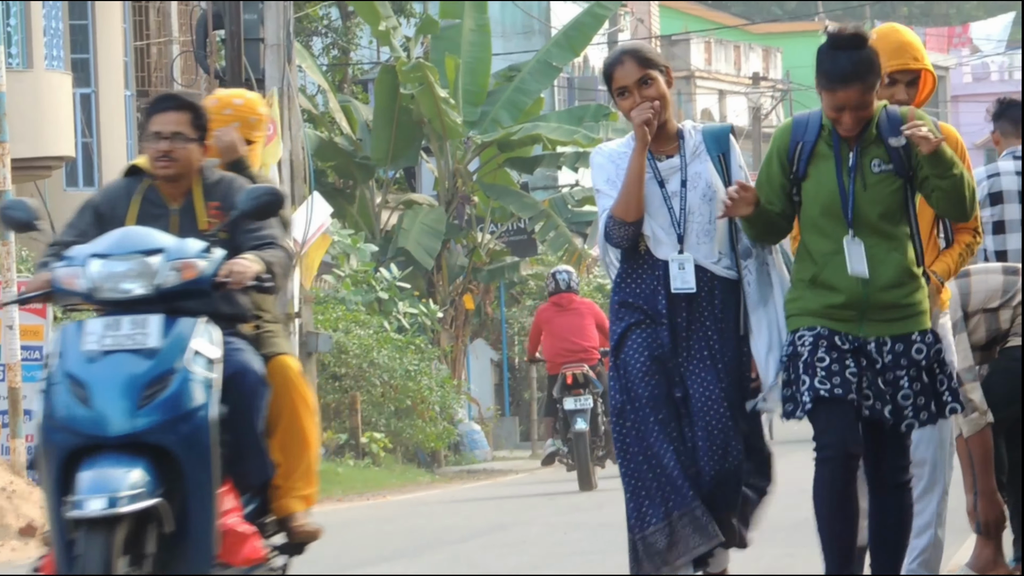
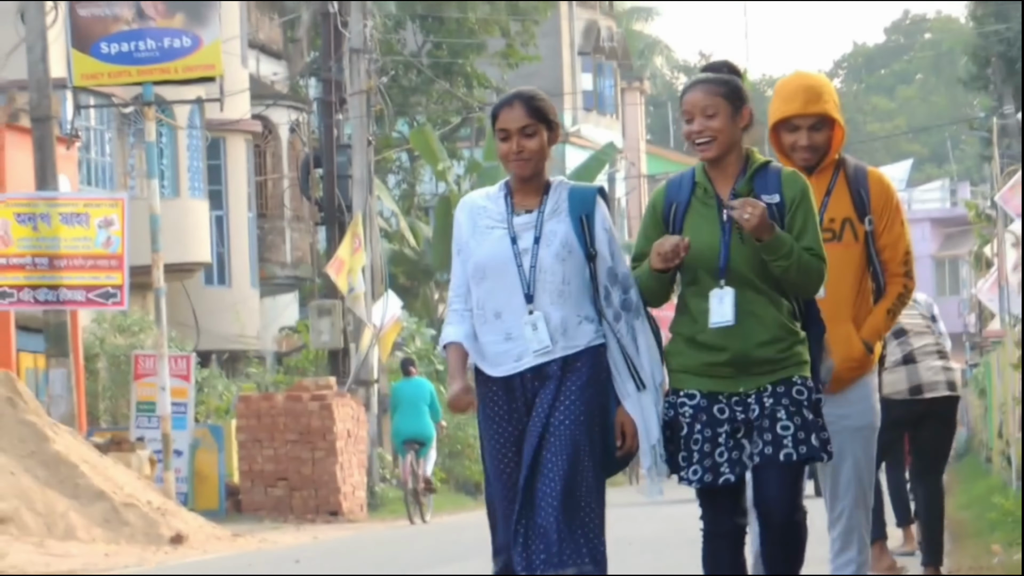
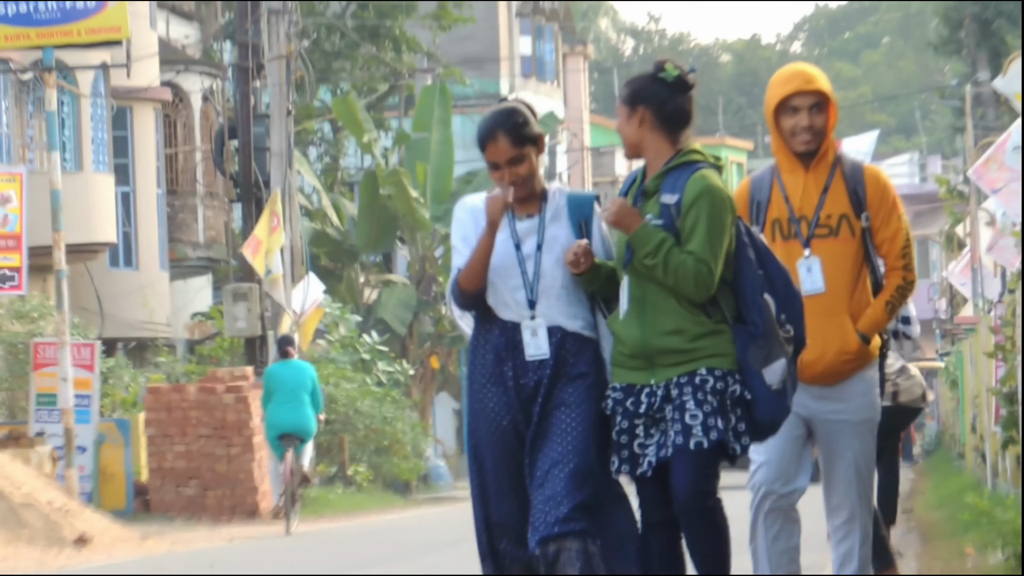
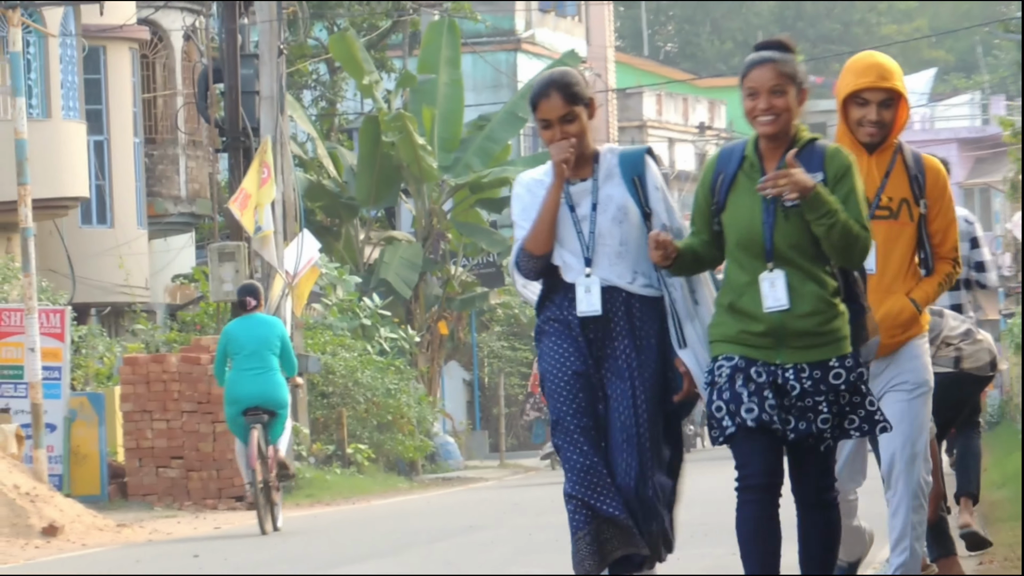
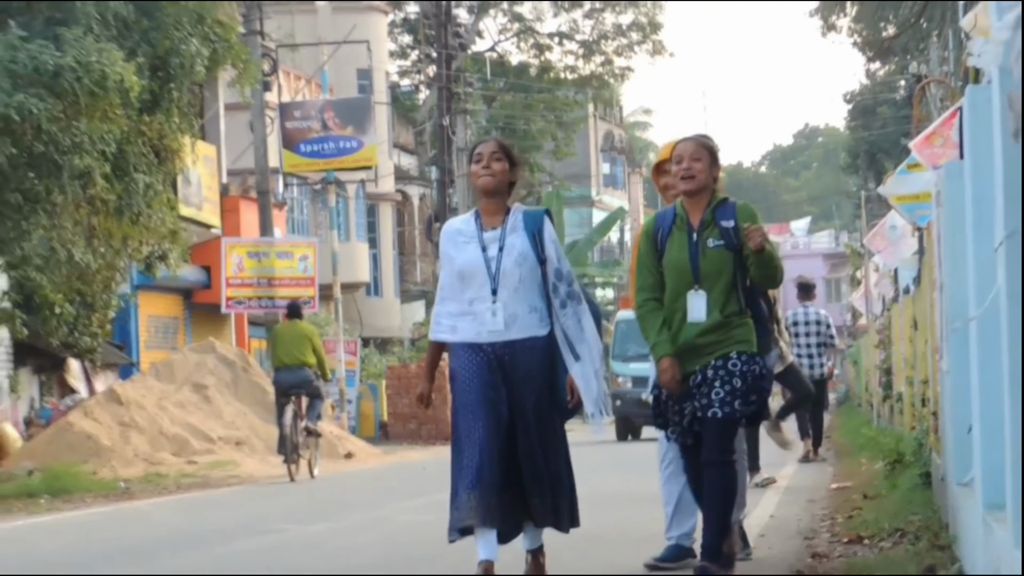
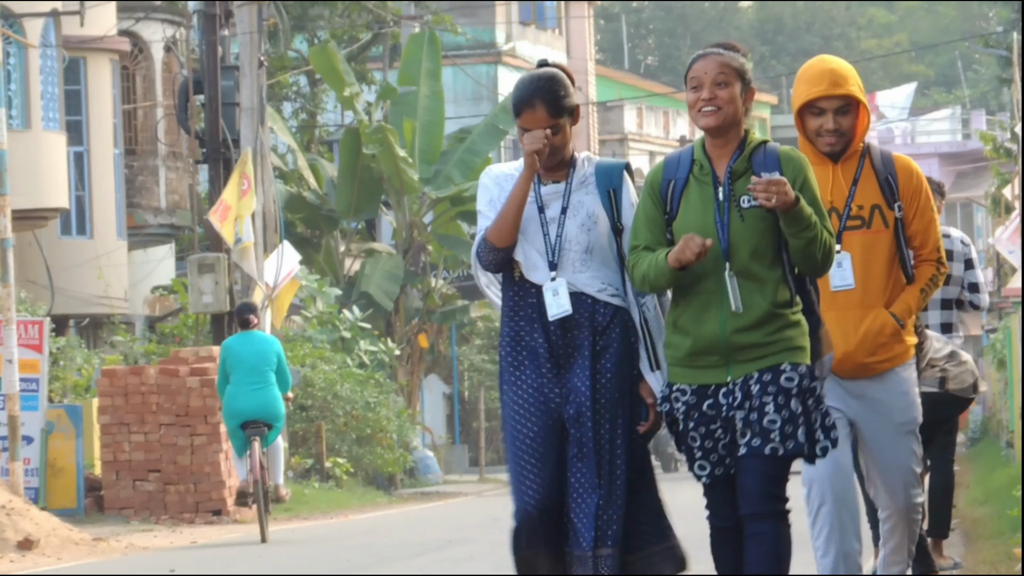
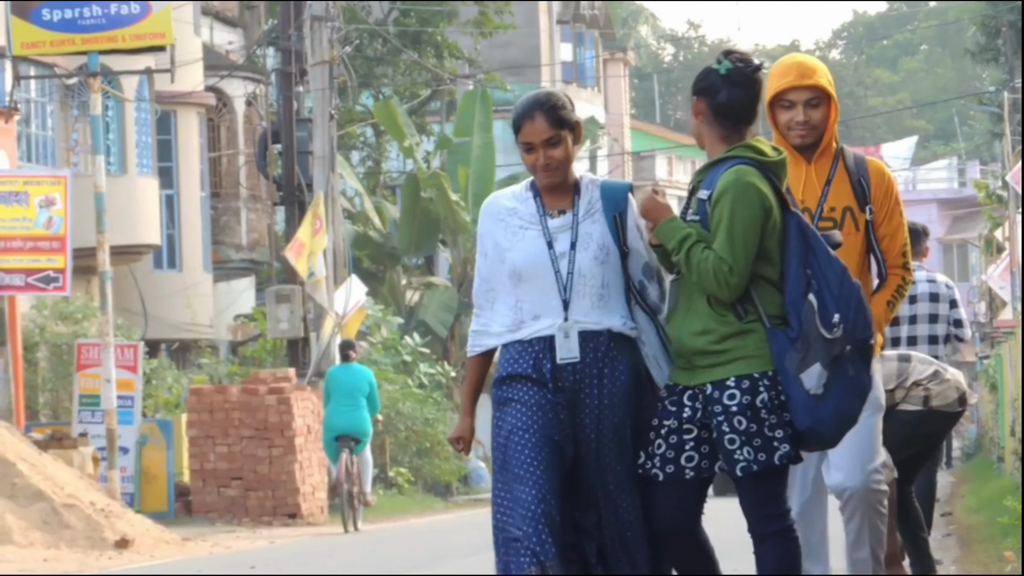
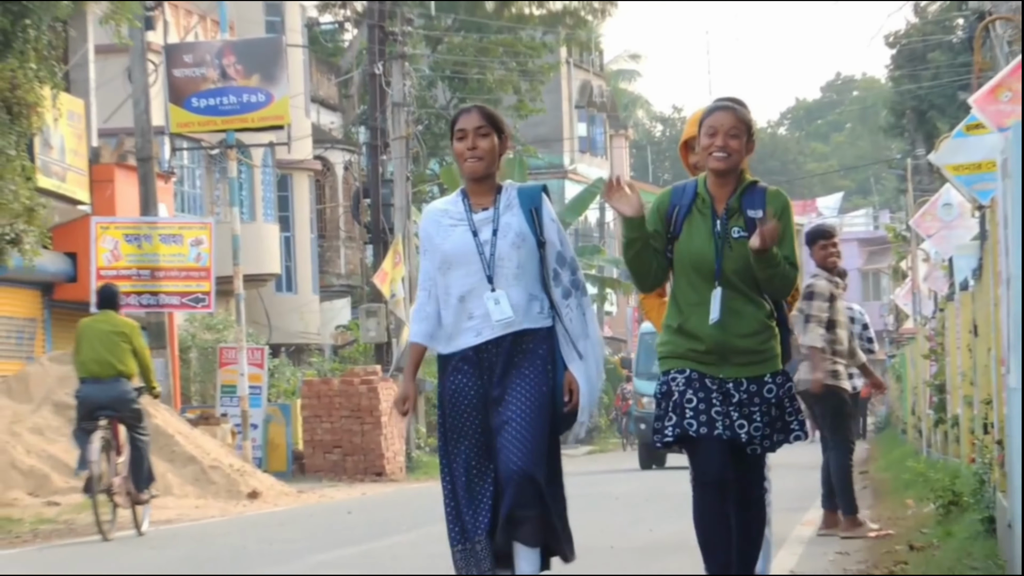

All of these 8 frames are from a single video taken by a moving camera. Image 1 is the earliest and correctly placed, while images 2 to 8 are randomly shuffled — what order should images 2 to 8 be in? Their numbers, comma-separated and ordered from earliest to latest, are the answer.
4, 6, 3, 7, 2, 8, 5
